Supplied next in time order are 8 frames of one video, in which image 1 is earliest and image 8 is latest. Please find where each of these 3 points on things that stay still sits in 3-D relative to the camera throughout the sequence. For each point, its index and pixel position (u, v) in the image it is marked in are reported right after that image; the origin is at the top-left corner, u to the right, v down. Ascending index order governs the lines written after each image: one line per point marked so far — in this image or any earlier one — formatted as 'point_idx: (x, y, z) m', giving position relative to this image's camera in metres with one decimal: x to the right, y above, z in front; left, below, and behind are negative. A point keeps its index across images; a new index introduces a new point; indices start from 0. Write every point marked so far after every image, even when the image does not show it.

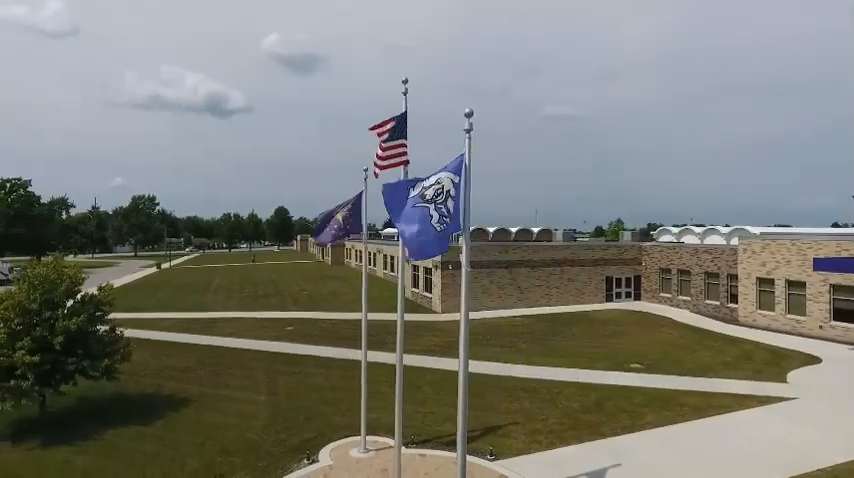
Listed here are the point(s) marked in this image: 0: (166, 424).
0: (-7.3, -5.1, +14.7) m
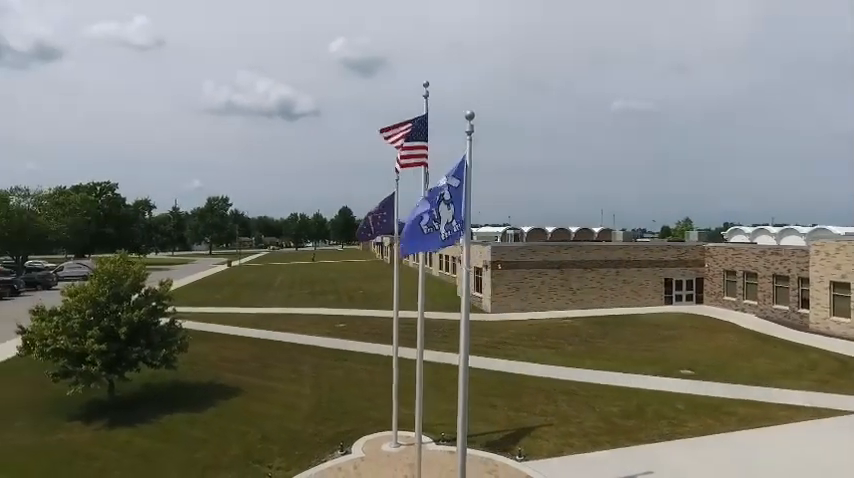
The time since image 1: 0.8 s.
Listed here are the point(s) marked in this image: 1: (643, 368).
0: (-6.3, -5.1, +15.7) m
1: (+7.8, -4.6, +19.0) m
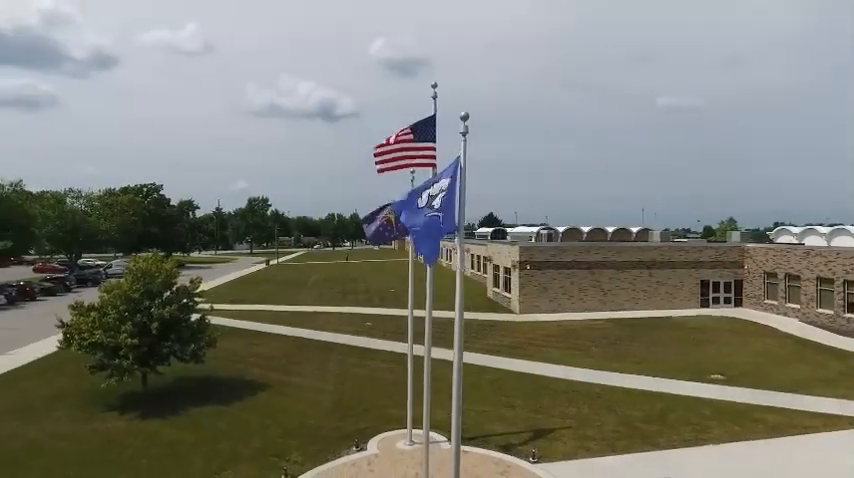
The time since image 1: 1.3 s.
0: (-5.7, -5.1, +16.2) m
1: (+8.5, -4.6, +18.5) m
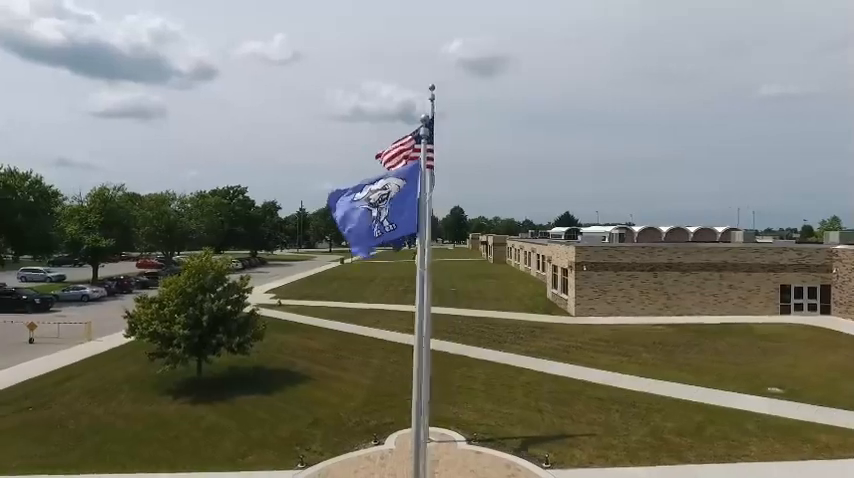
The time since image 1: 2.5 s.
0: (-4.7, -5.1, +17.1) m
1: (+9.7, -4.7, +17.2) m
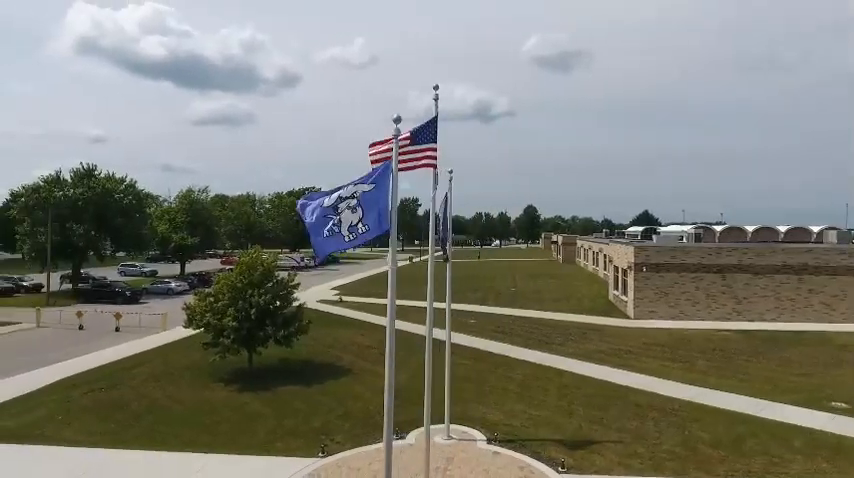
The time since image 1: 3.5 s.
0: (-3.6, -5.0, +17.8) m
1: (+10.7, -4.6, +15.8) m
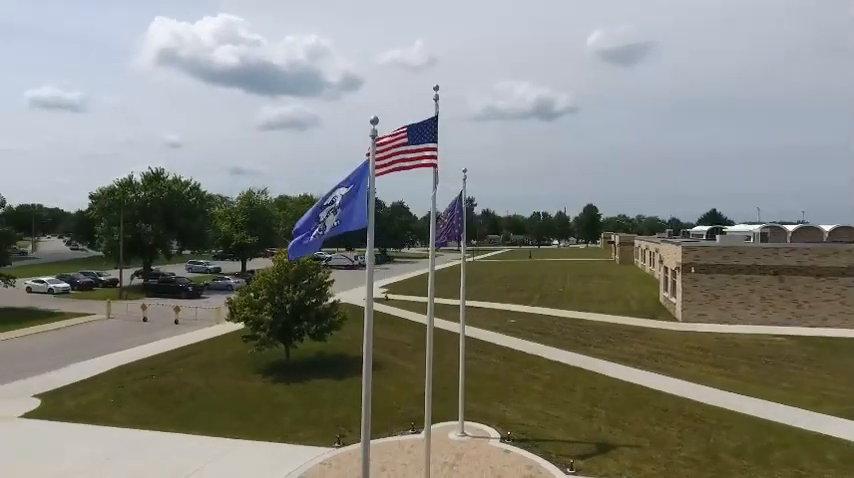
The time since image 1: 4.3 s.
0: (-2.7, -5.0, +18.4) m
1: (+11.3, -4.6, +14.7) m
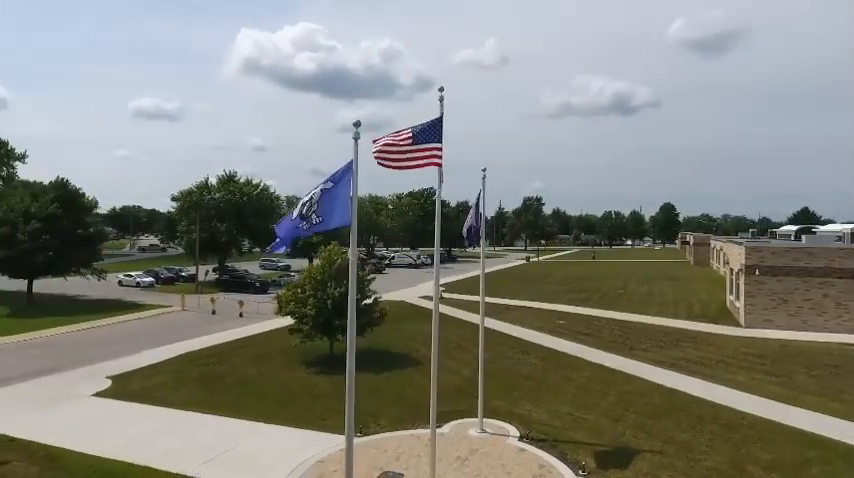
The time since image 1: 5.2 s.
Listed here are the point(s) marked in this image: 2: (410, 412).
0: (-1.4, -4.9, +18.9) m
1: (+11.9, -4.6, +13.4) m
2: (-0.4, -5.0, +15.2) m
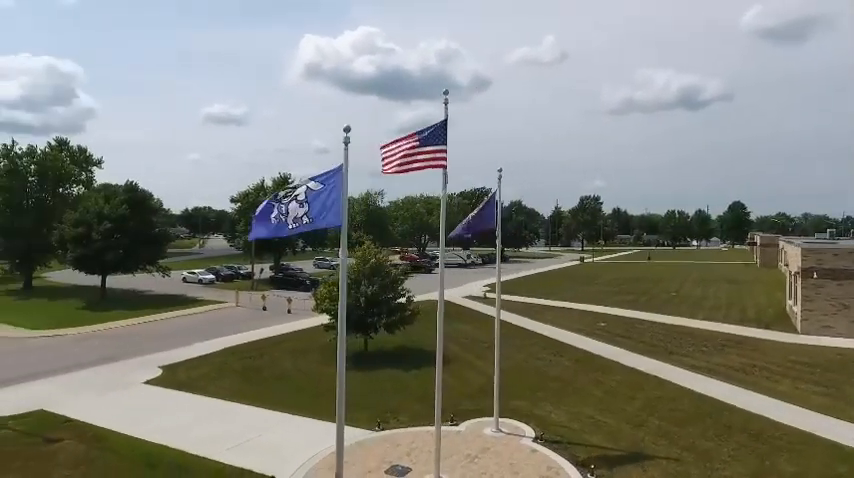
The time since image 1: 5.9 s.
0: (-0.4, -4.9, +19.3) m
1: (+12.2, -4.6, +12.3) m
2: (+0.2, -5.0, +15.5) m
